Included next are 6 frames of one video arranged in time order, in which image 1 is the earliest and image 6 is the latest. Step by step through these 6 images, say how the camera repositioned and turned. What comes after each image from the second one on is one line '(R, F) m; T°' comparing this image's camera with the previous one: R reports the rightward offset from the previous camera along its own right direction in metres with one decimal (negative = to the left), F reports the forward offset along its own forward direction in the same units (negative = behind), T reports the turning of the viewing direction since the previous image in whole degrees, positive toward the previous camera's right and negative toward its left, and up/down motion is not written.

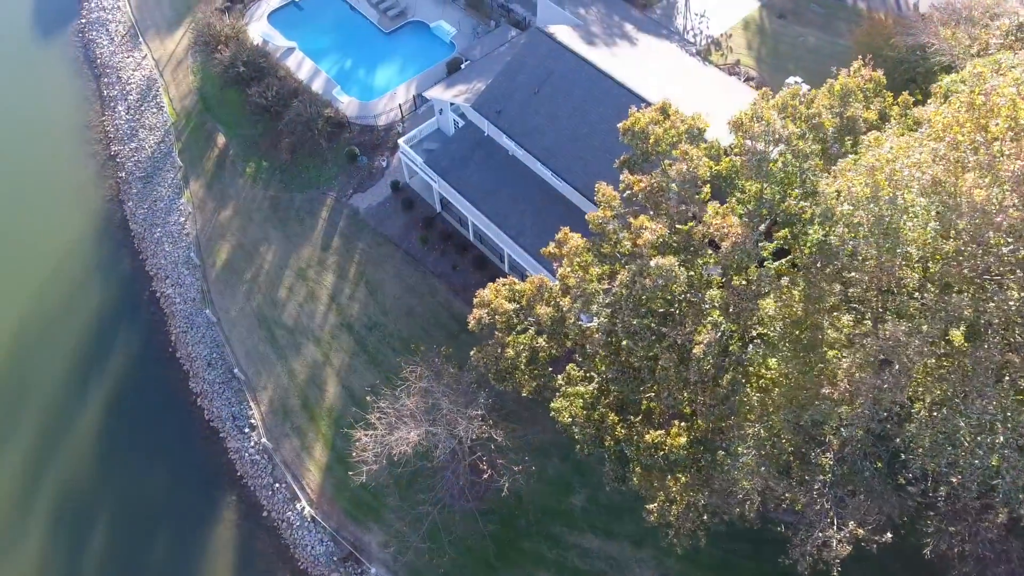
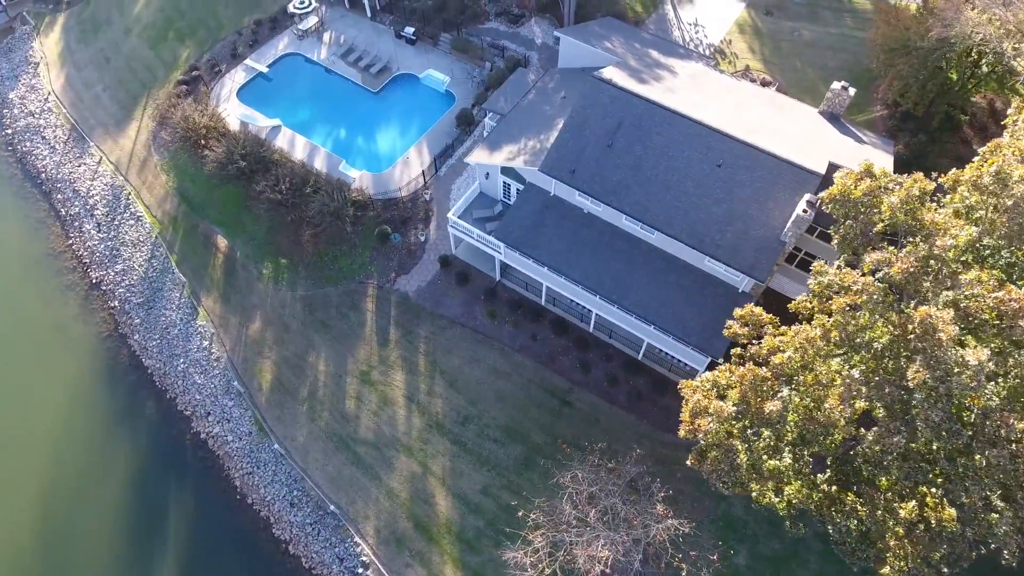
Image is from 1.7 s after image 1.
(-7.6, +2.6) m; +7°
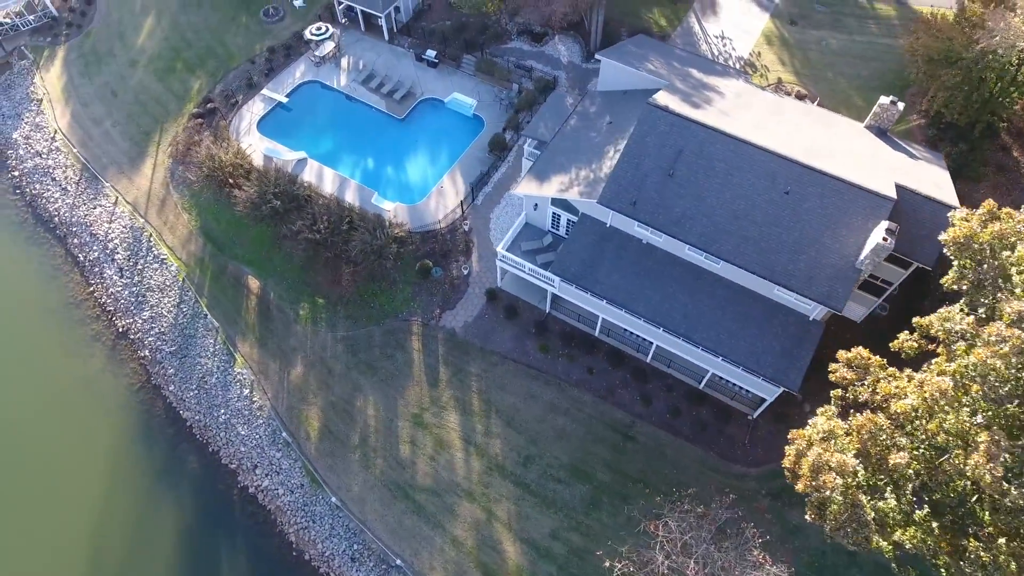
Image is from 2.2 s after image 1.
(-3.4, +1.0) m; +2°
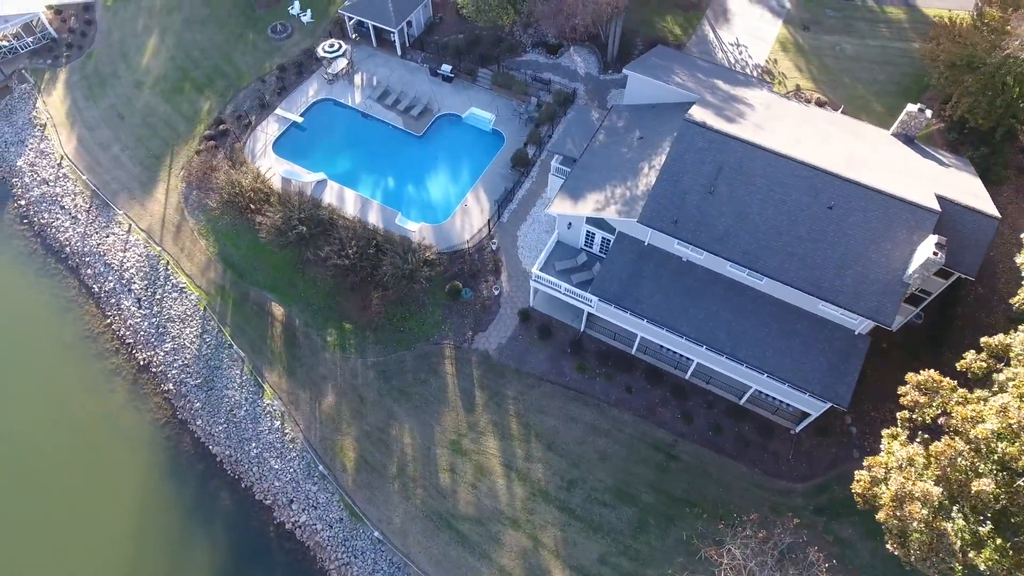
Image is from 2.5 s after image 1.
(-2.3, +0.5) m; +1°
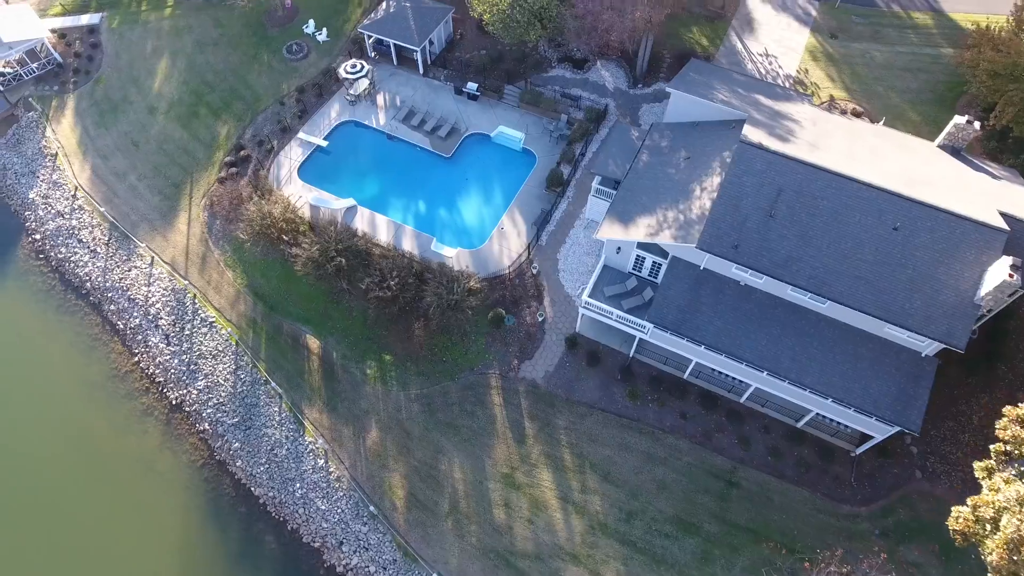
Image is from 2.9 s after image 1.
(-2.8, +0.8) m; +1°
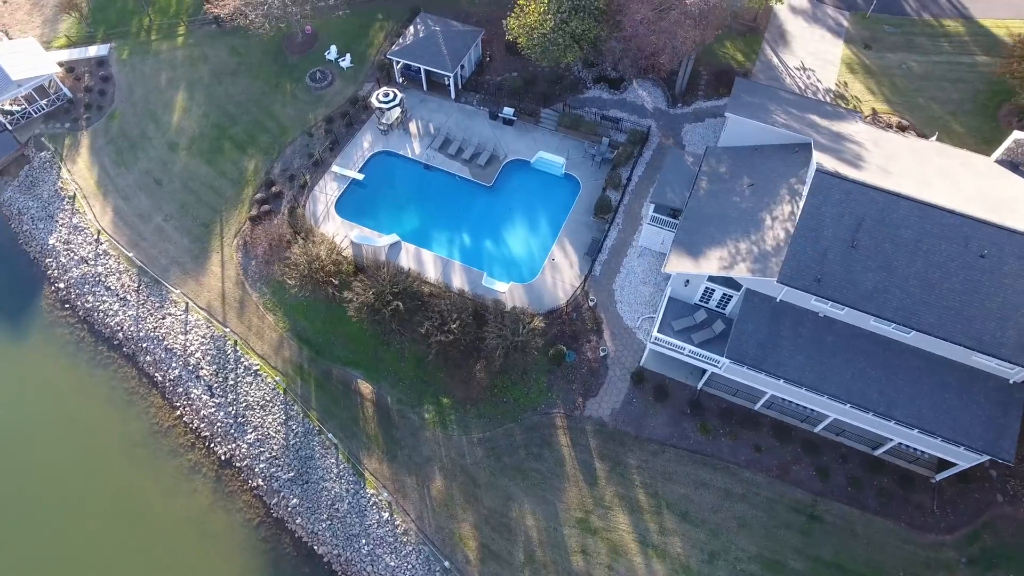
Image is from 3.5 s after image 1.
(-3.7, +1.0) m; +2°
